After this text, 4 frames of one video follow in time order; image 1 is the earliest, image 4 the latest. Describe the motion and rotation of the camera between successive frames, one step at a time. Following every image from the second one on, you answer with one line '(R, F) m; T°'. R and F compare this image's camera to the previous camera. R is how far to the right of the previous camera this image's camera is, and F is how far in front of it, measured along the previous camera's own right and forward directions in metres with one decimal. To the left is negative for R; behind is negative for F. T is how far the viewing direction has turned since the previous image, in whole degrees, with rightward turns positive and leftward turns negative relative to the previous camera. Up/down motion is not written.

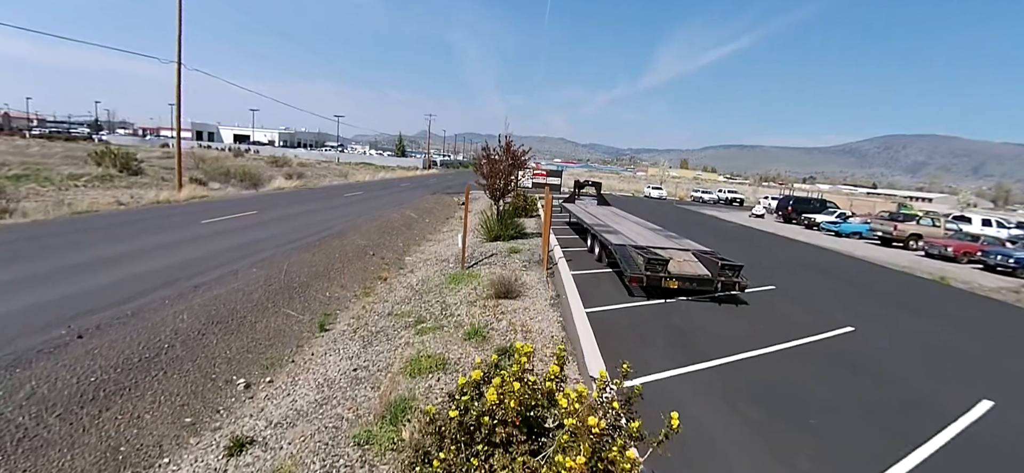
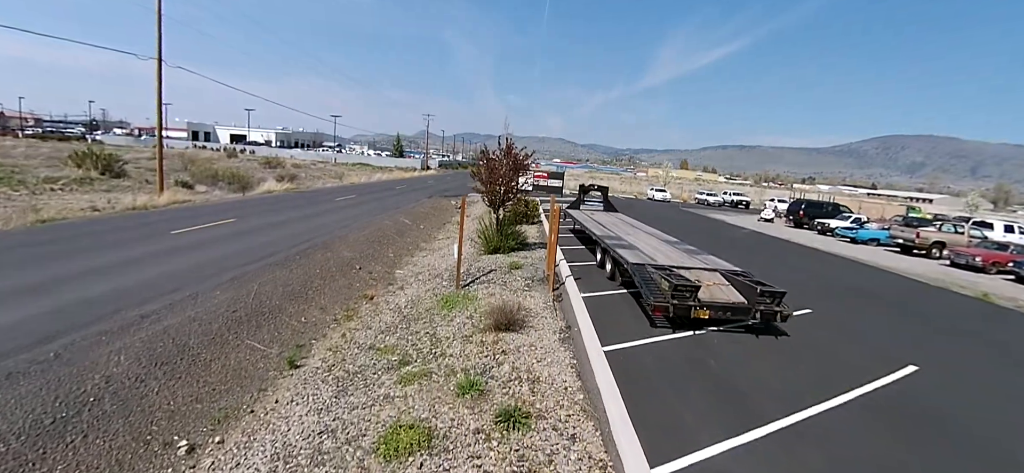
(0.0, +1.0) m; 0°
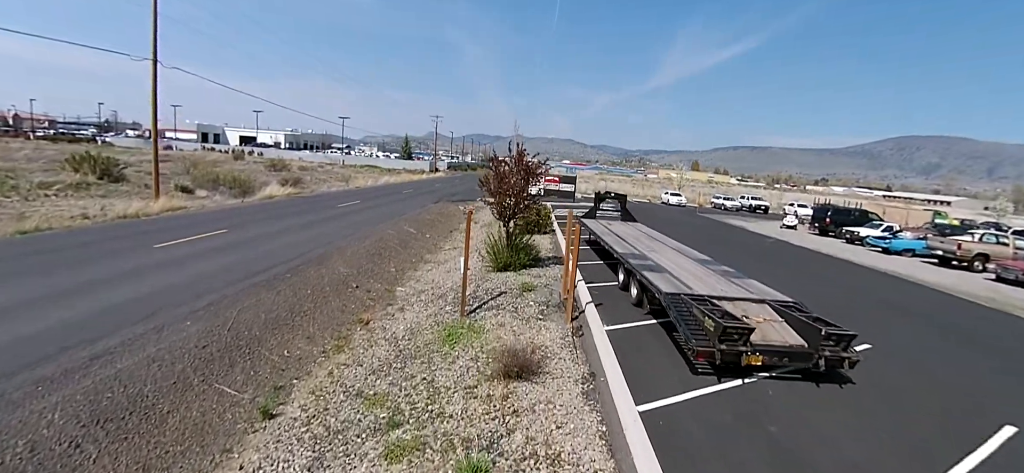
(-0.1, +1.0) m; -1°
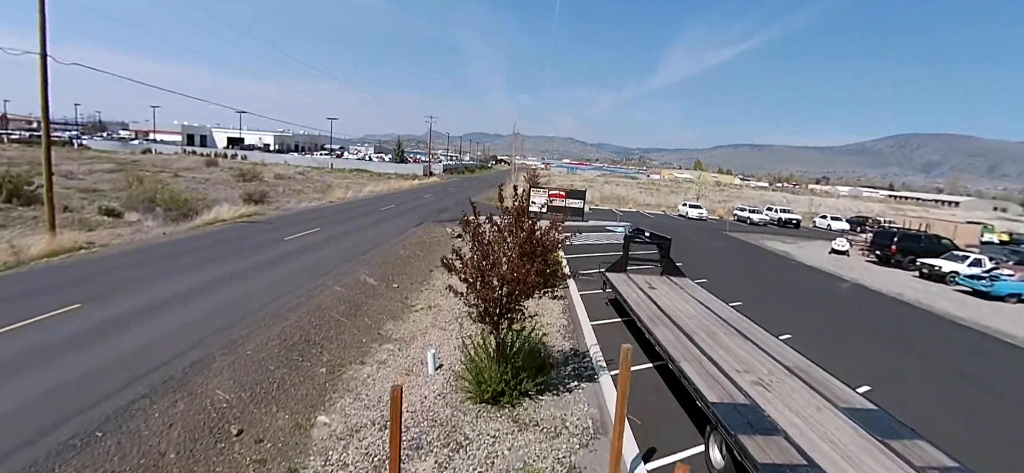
(+0.1, +3.9) m; 0°
